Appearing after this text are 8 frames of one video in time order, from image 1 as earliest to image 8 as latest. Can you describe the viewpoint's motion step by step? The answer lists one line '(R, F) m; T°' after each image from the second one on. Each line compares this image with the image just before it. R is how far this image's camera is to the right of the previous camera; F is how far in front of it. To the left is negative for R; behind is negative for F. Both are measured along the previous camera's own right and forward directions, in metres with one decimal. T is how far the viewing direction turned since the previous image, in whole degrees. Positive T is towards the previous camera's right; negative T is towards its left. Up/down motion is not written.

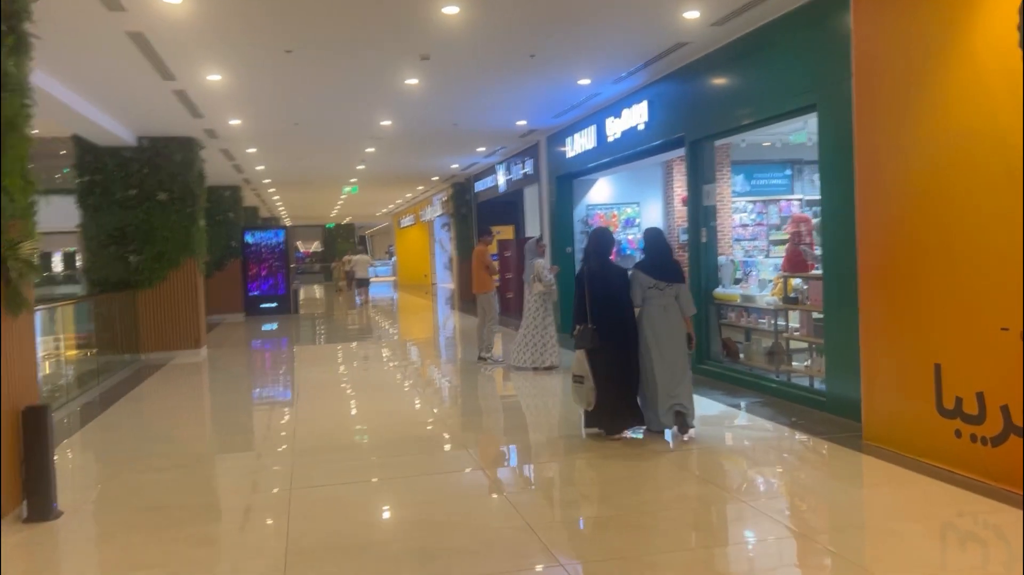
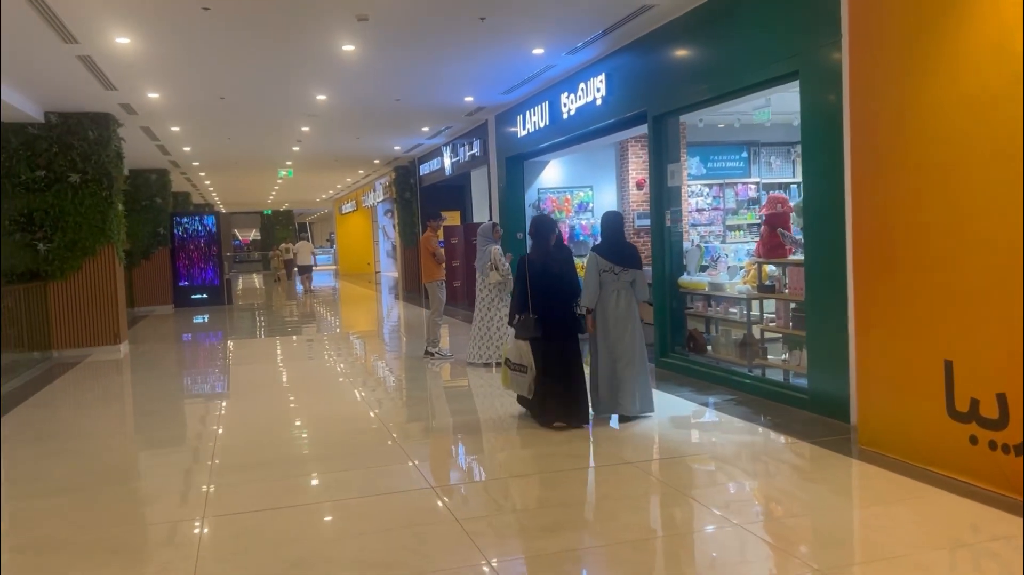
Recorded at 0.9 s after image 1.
(0.0, +0.6) m; +4°
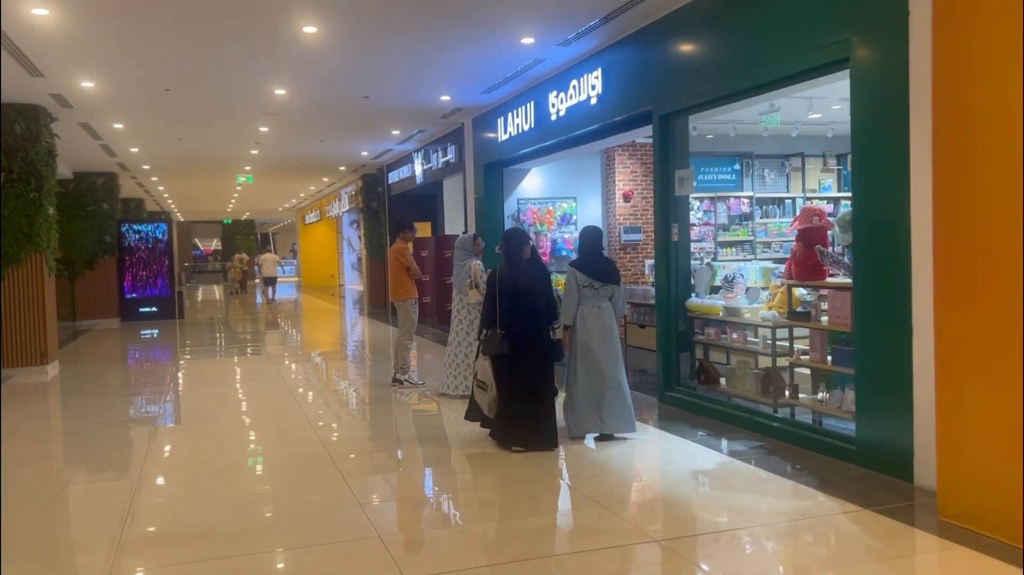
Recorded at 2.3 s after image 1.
(-0.1, +0.9) m; +2°
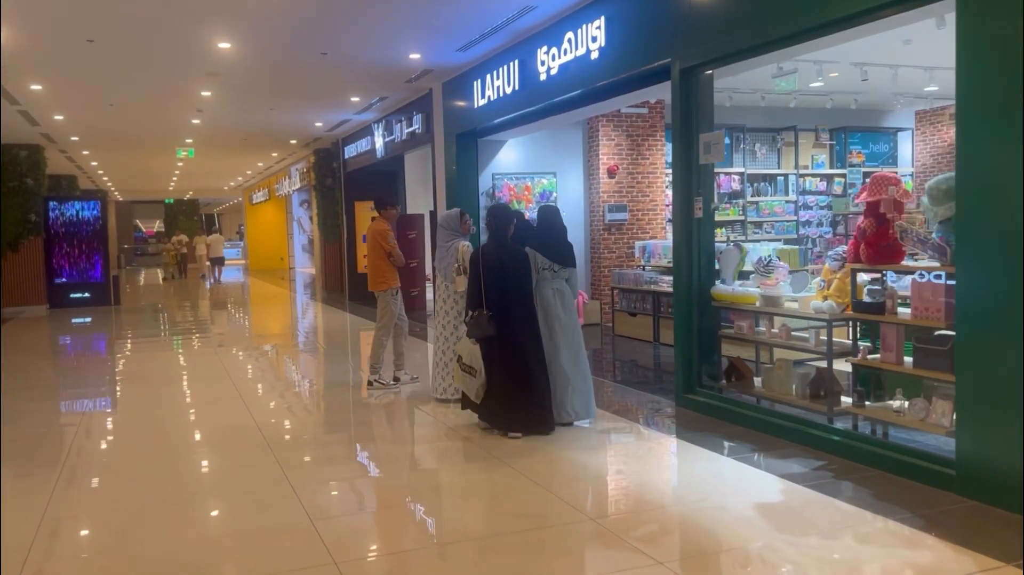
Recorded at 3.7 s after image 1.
(-0.2, +0.9) m; +3°
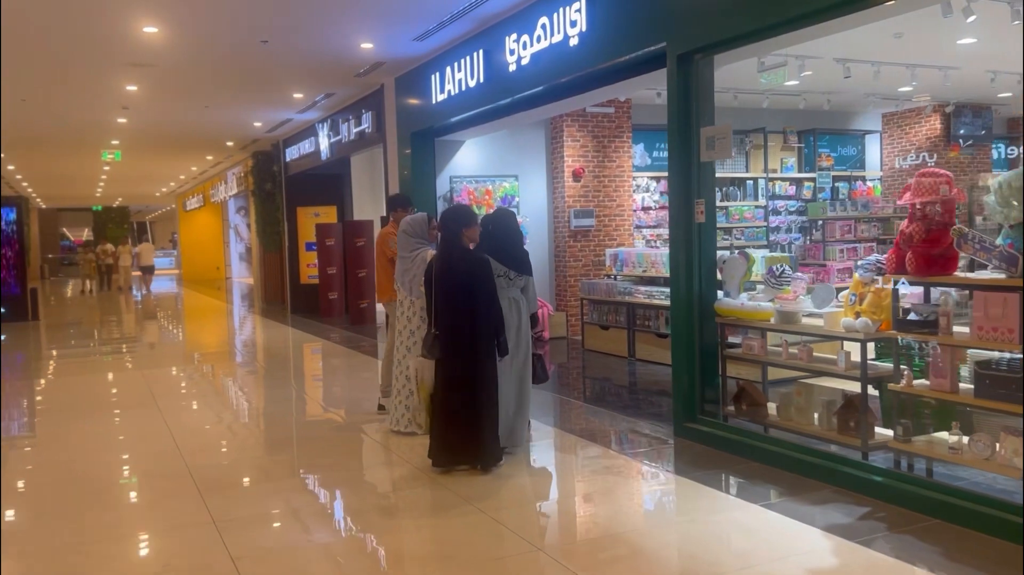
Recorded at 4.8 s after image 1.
(-0.2, +0.6) m; +4°
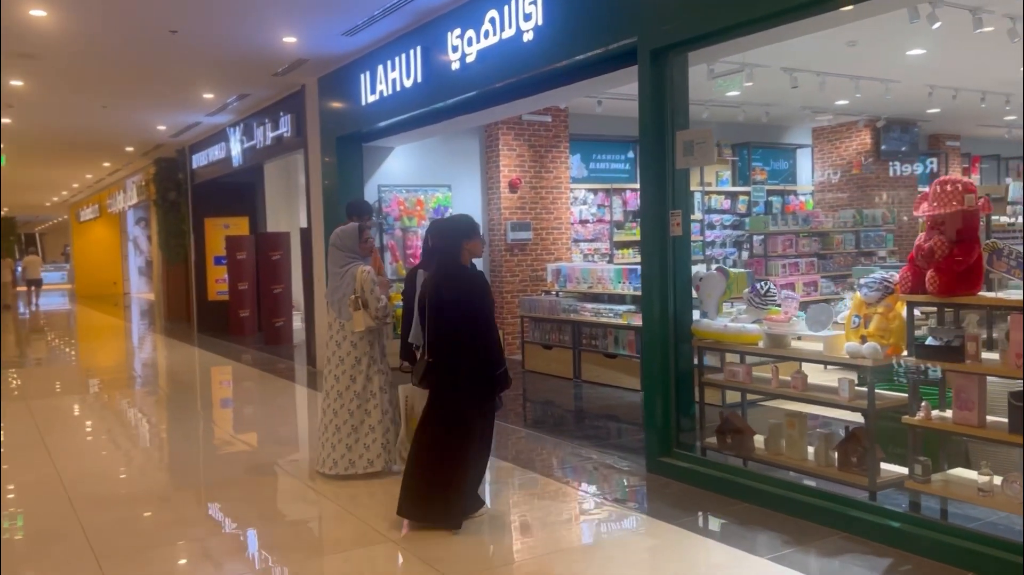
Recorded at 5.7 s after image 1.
(-0.2, +0.5) m; +6°
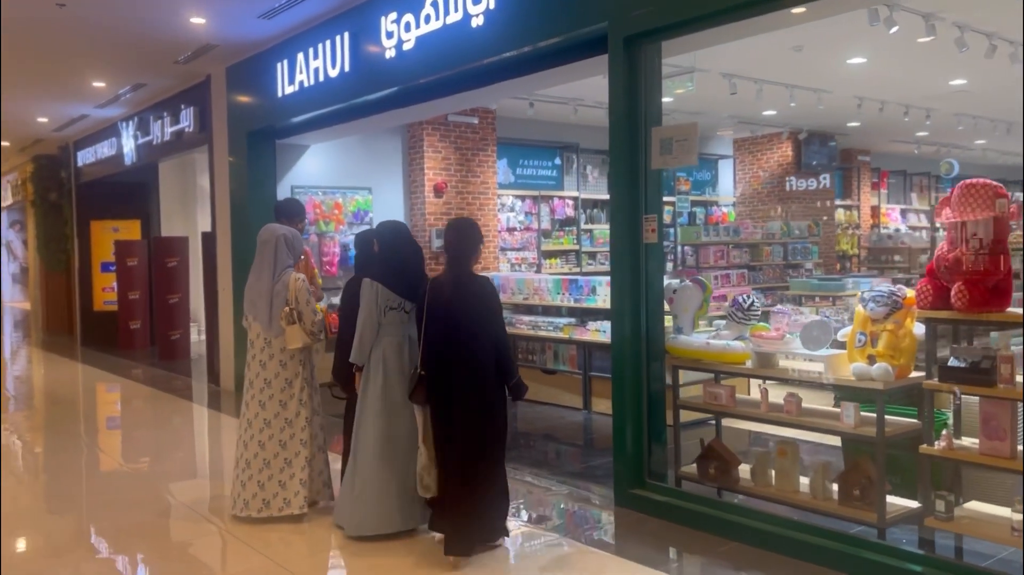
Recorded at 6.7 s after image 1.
(-0.2, +0.5) m; +7°
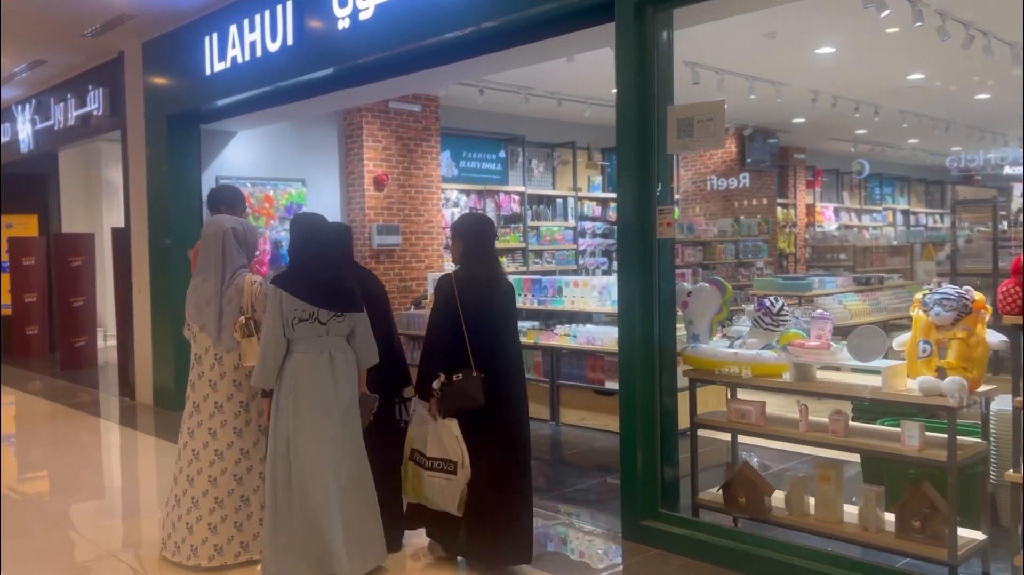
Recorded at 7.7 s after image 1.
(-0.3, +0.5) m; +6°
